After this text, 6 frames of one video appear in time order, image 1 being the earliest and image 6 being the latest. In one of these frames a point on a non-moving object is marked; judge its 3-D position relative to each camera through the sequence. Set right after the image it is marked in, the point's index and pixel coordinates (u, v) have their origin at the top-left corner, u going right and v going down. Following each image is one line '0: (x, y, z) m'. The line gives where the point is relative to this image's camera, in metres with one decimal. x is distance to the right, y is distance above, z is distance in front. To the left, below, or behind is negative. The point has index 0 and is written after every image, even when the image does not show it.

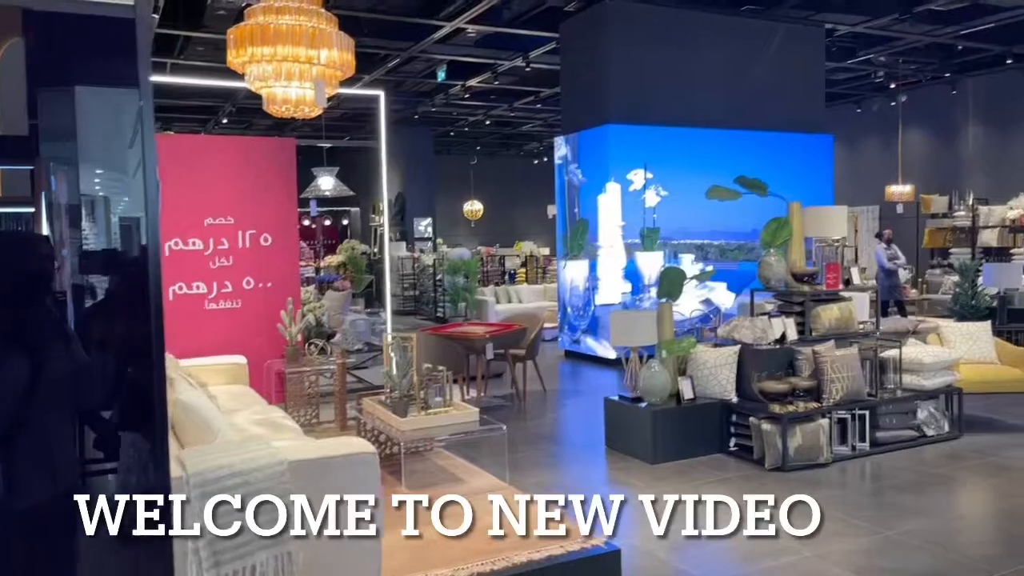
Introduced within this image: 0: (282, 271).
0: (-1.9, +0.1, +6.4) m
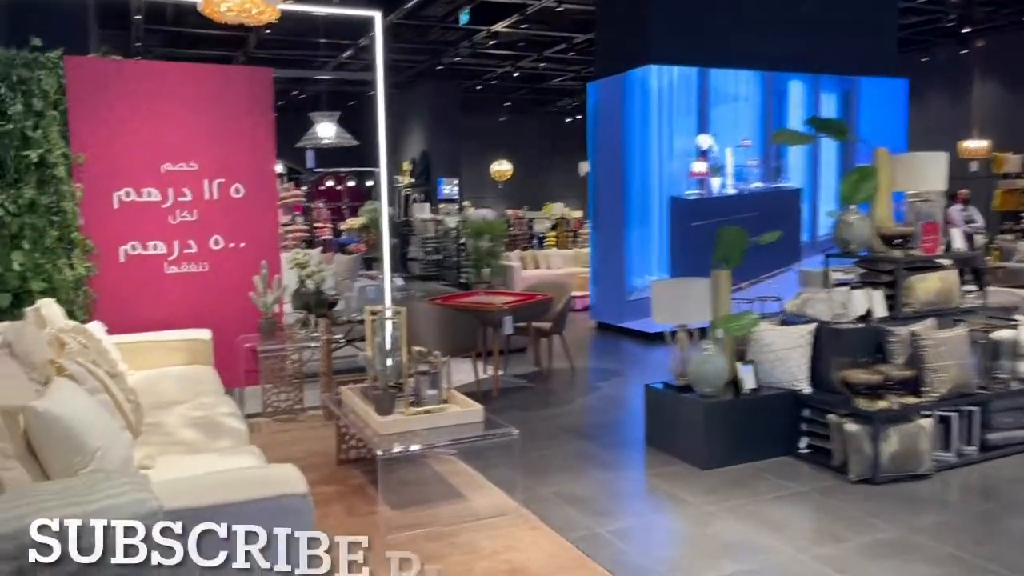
0: (-1.7, +0.4, +5.3) m
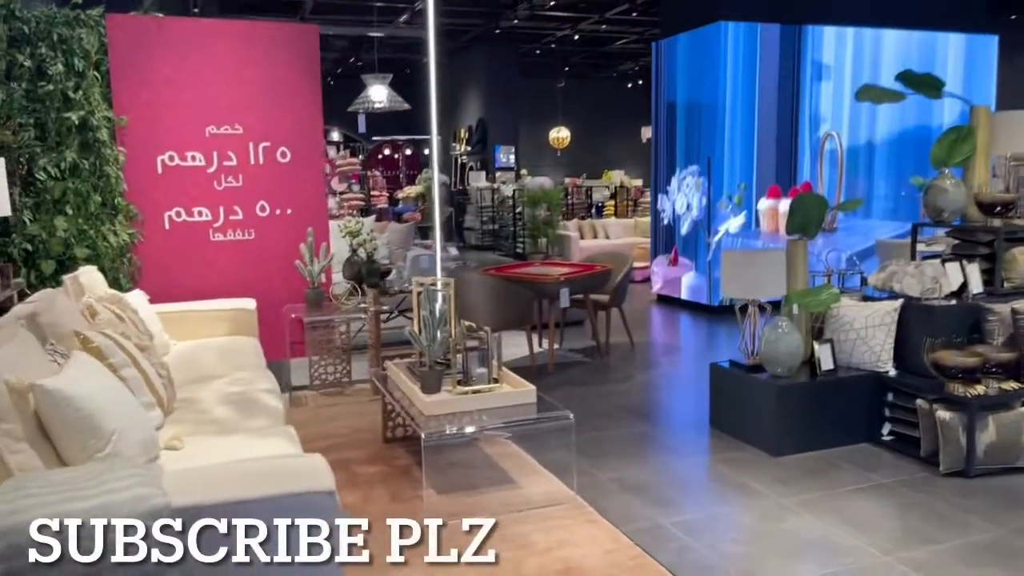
0: (-1.4, +0.6, +5.1) m
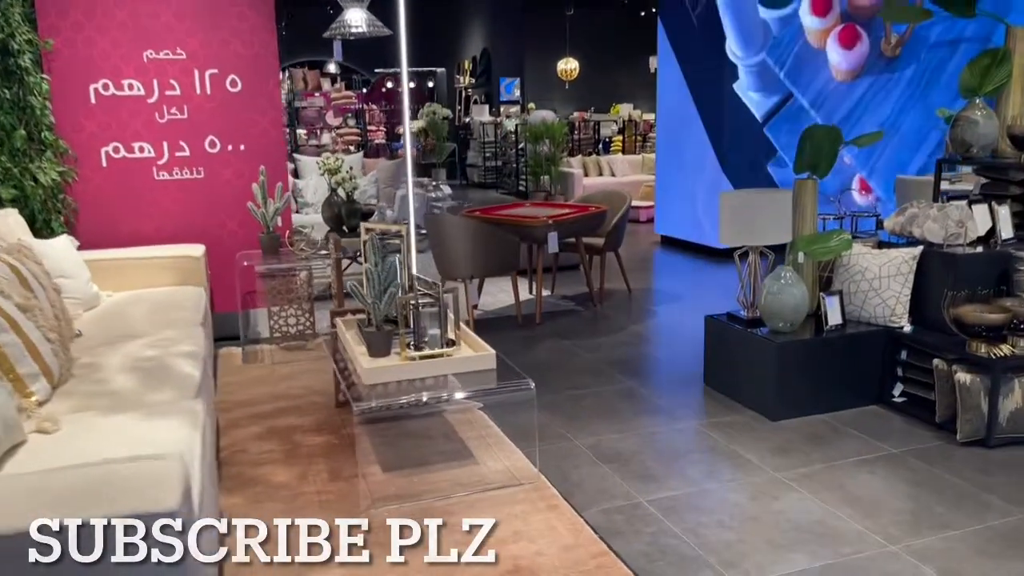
0: (-1.5, +0.9, +4.6) m
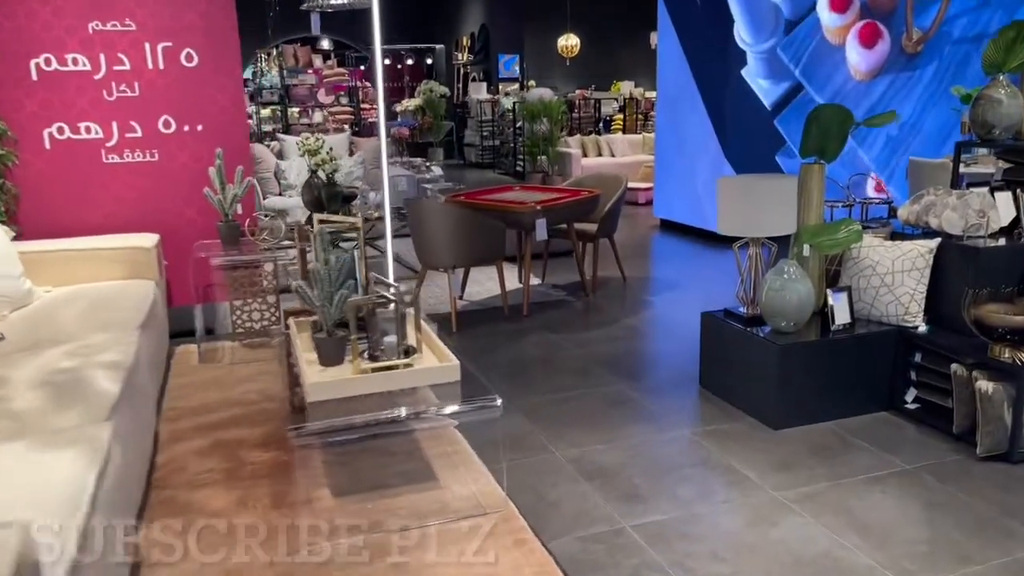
0: (-1.6, +1.0, +4.2) m
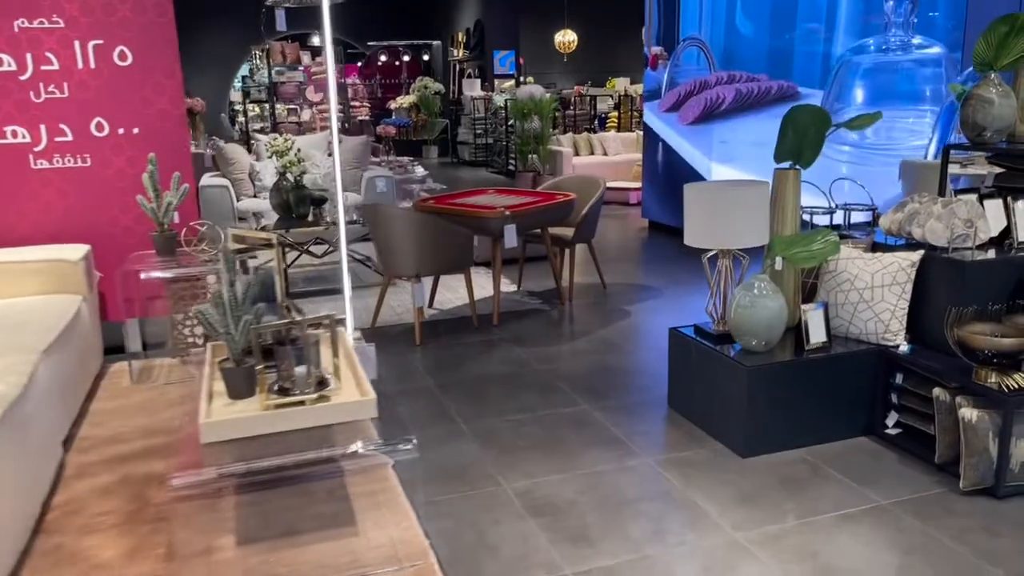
0: (-1.8, +0.9, +4.0) m
